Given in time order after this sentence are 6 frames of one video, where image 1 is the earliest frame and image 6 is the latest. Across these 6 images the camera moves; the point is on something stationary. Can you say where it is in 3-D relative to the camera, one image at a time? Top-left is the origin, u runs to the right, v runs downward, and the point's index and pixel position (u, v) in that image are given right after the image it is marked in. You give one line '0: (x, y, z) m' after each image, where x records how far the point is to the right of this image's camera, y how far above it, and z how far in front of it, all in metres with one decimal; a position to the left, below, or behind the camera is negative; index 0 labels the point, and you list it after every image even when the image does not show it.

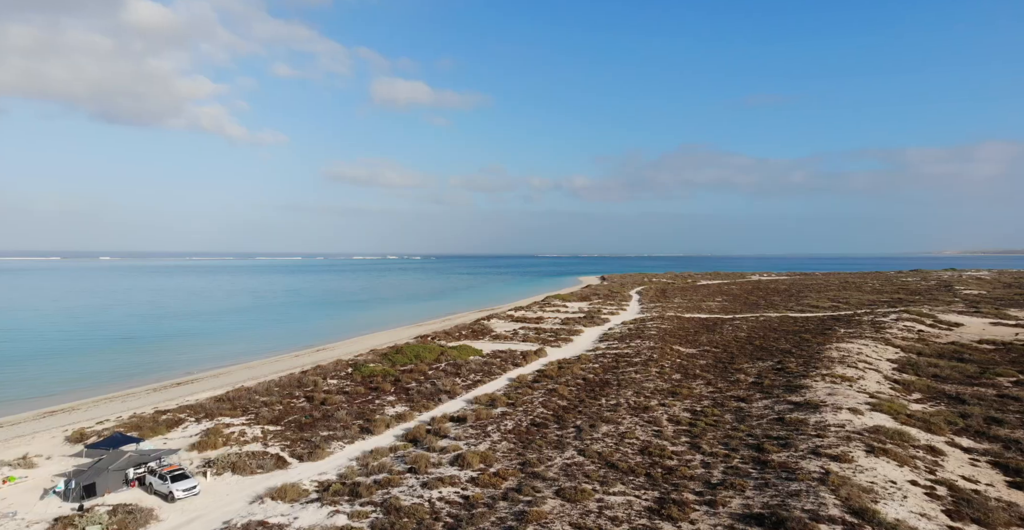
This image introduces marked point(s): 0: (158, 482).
0: (-8.2, -5.0, +13.8) m
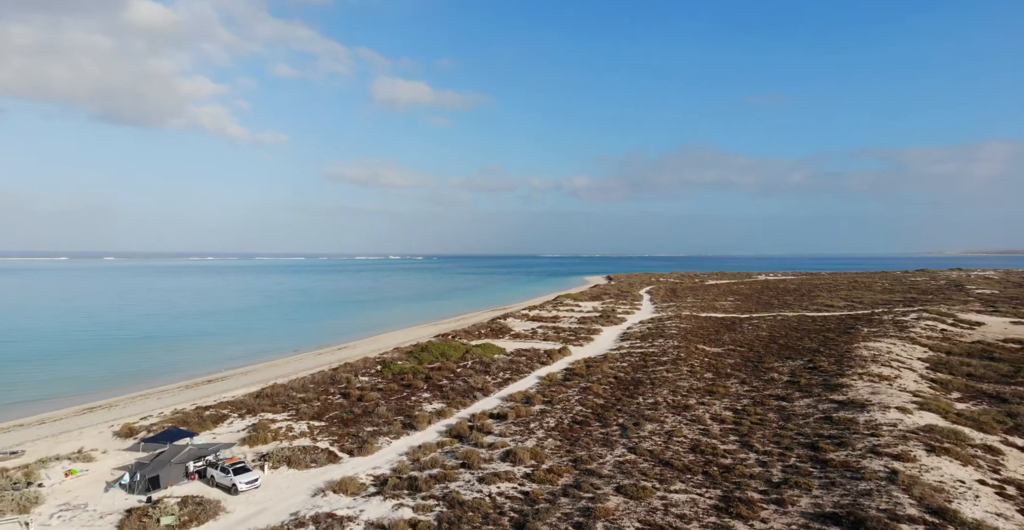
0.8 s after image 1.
0: (-6.9, -4.9, +13.9) m
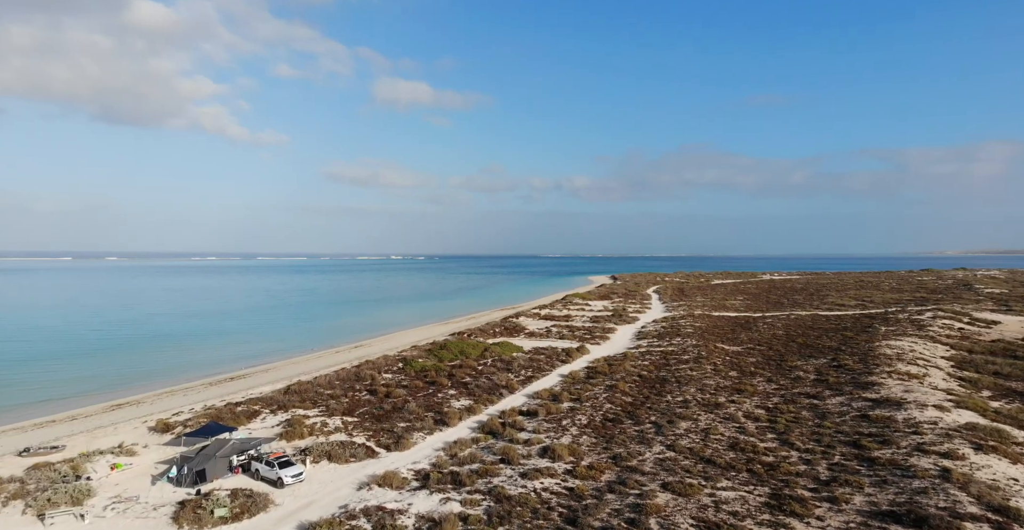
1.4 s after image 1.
0: (-5.8, -4.8, +14.0) m
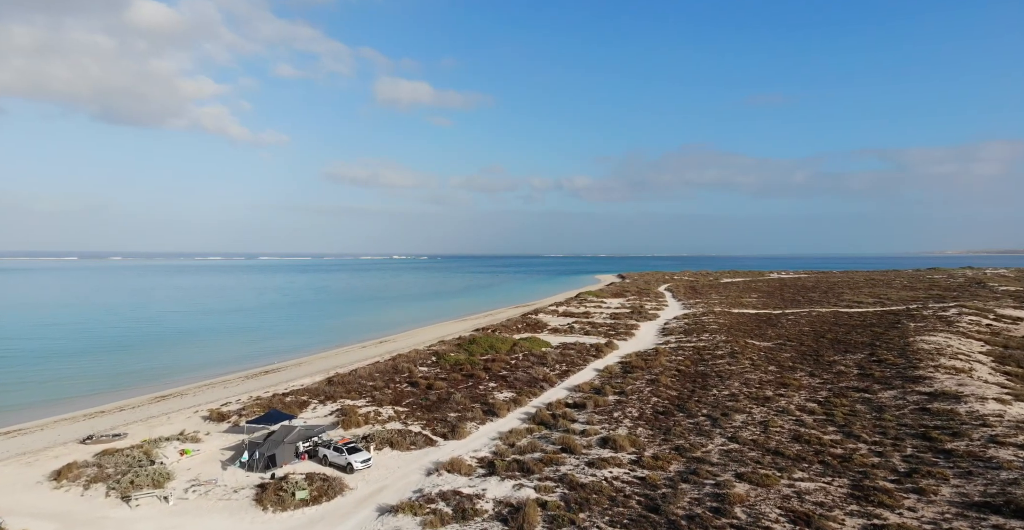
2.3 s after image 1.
0: (-4.2, -4.5, +14.1) m
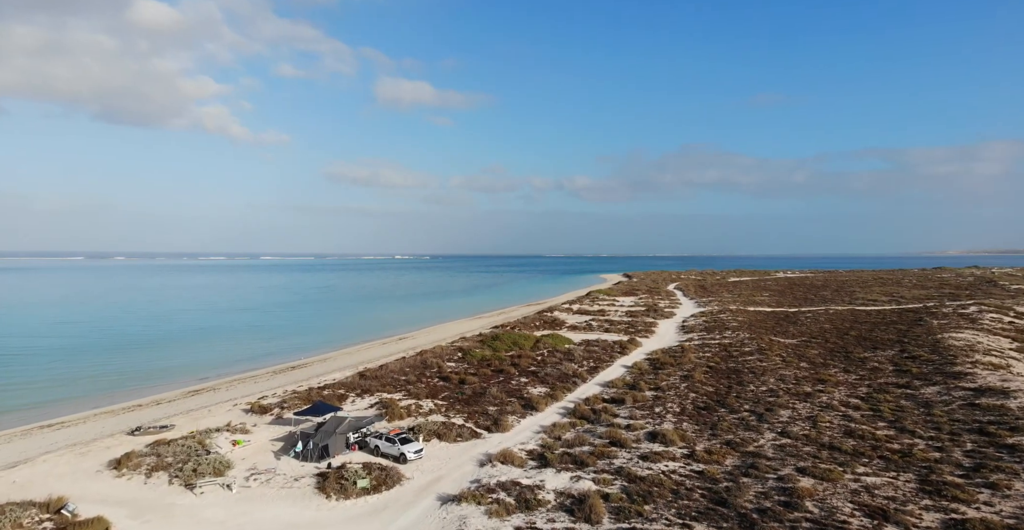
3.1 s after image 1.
0: (-3.0, -4.3, +14.1) m
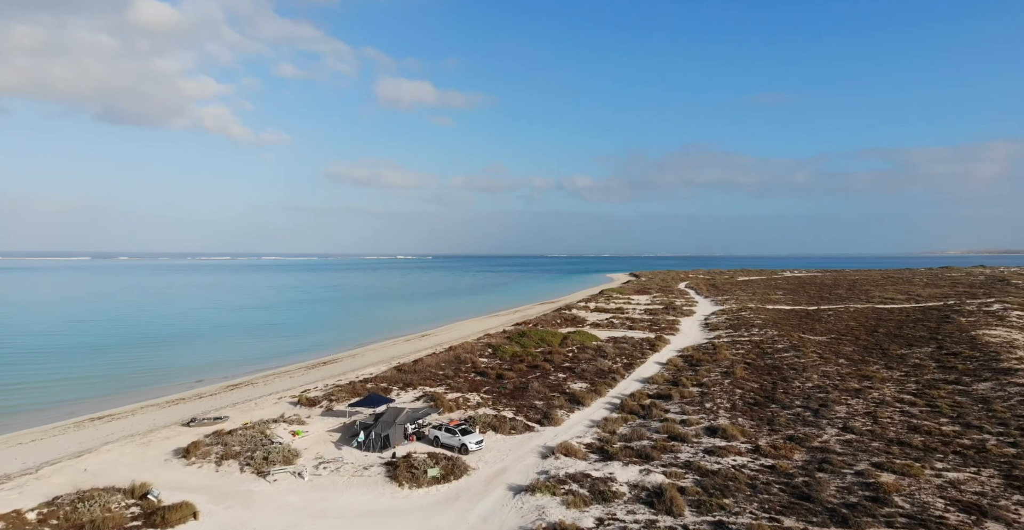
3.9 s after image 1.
0: (-1.5, -4.1, +14.1) m
